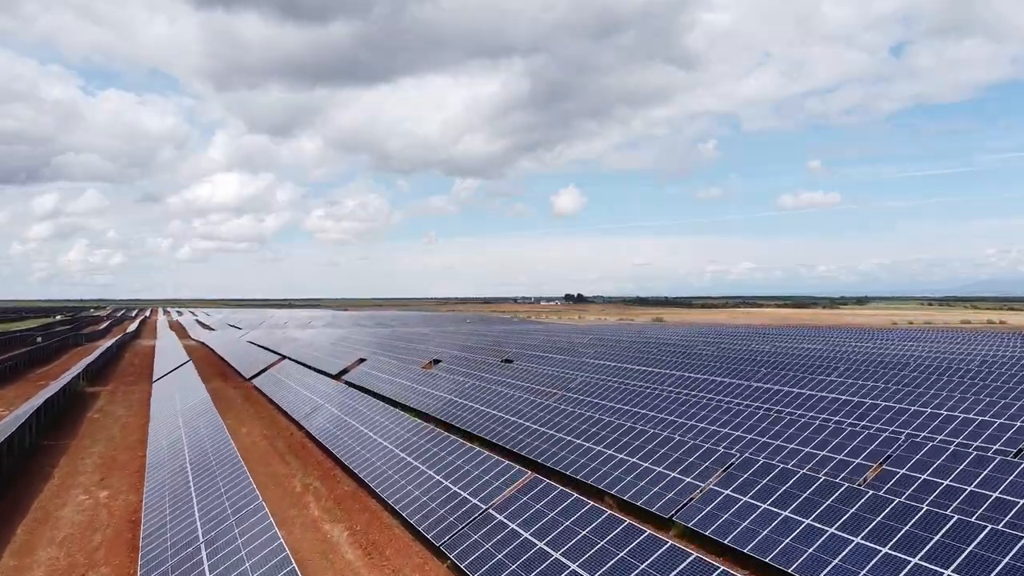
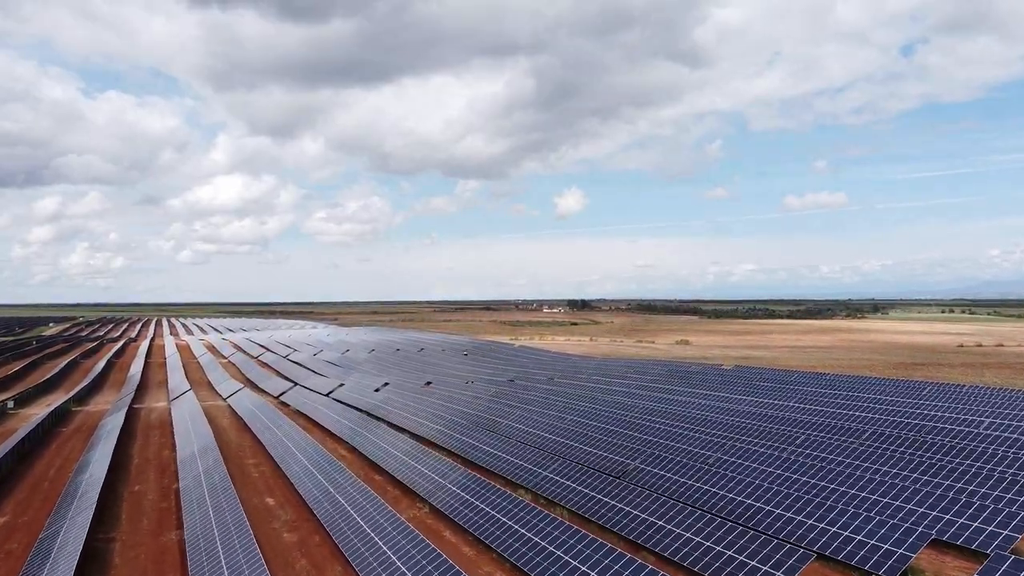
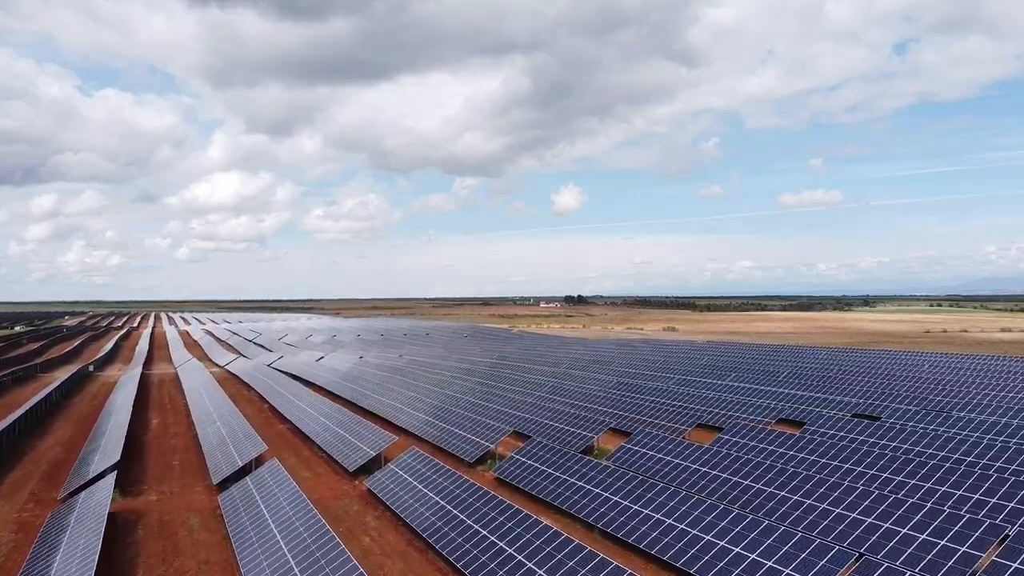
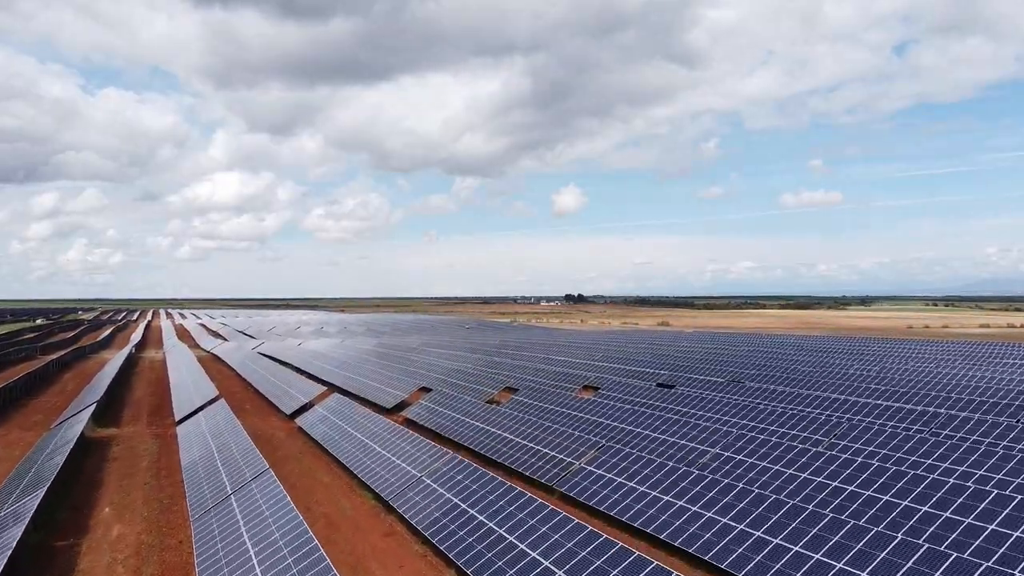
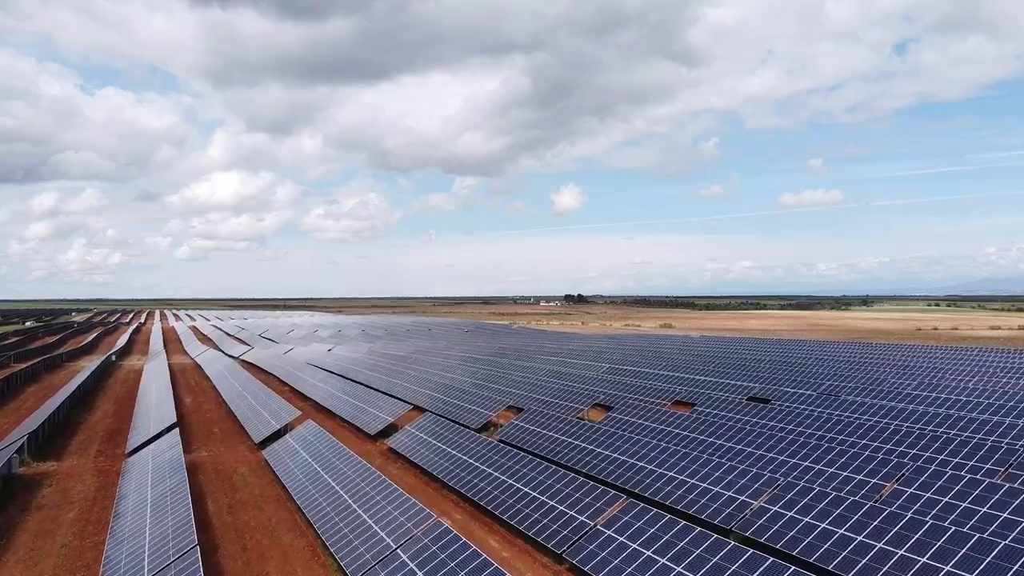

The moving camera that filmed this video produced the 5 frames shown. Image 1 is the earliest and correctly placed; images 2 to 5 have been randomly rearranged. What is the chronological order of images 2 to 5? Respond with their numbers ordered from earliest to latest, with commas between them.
4, 5, 3, 2
